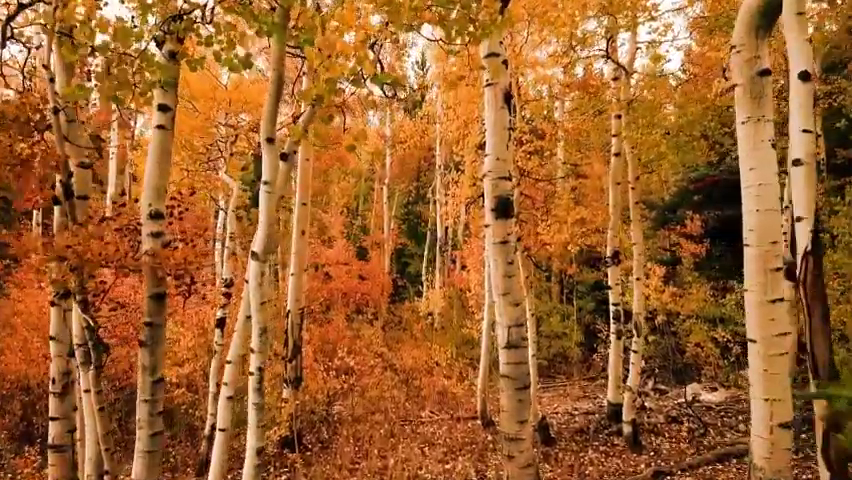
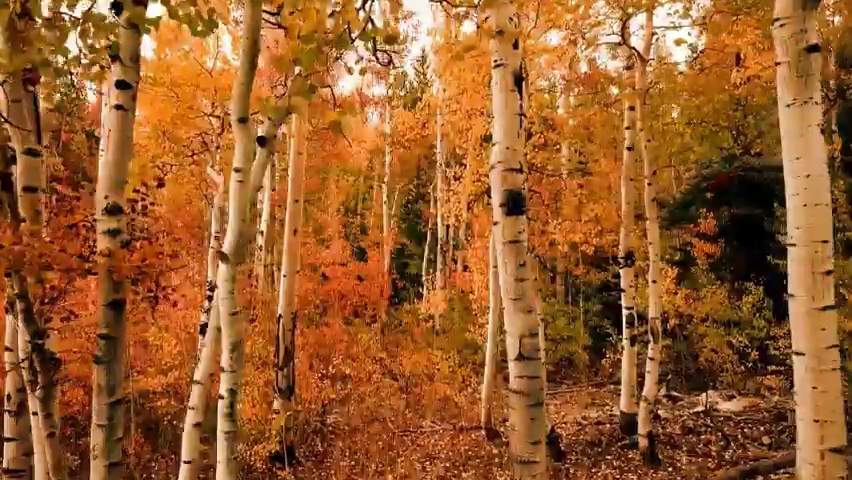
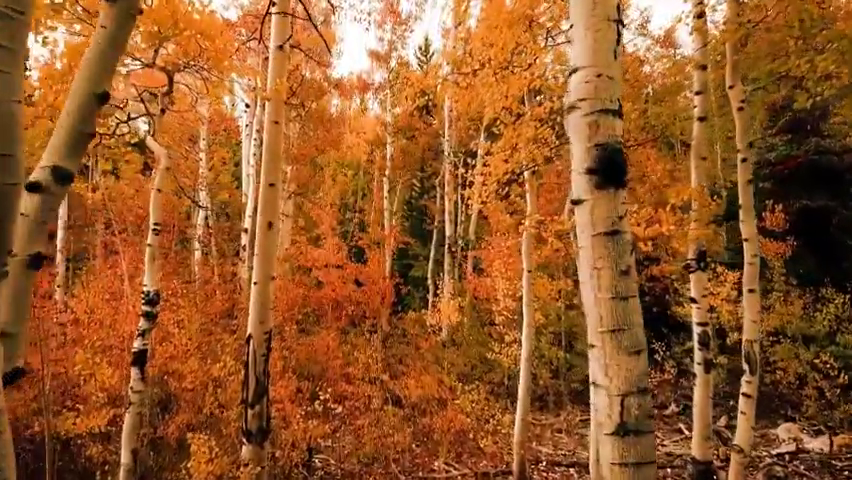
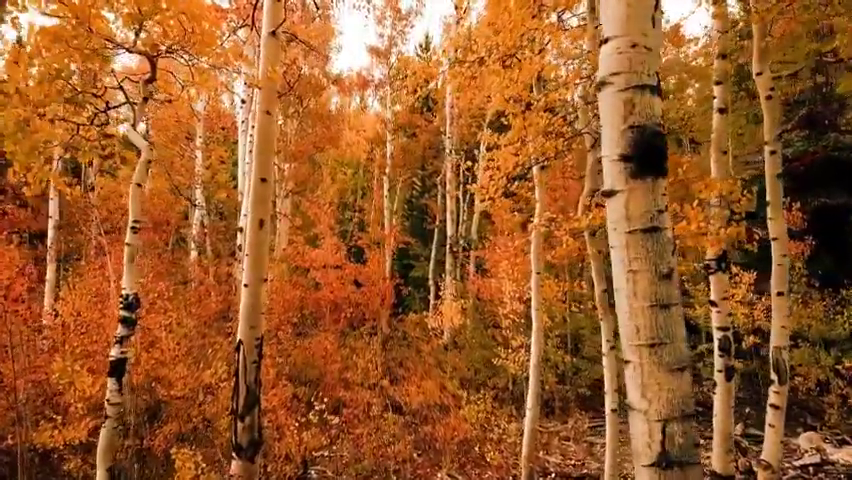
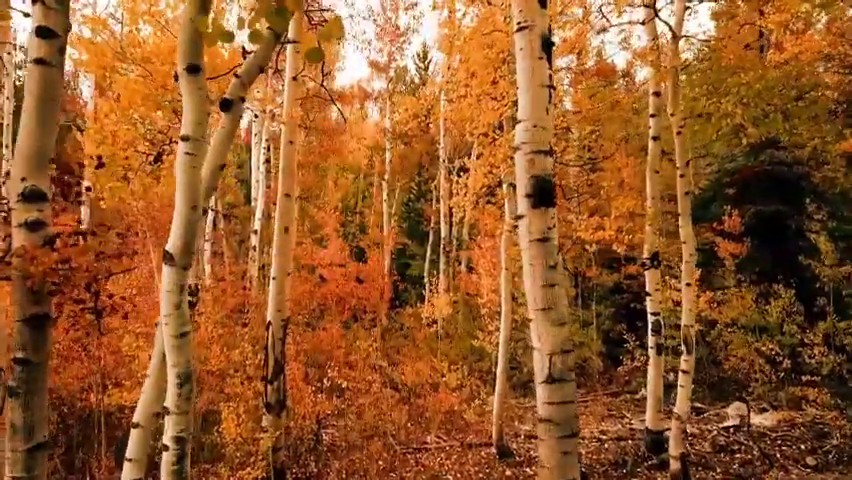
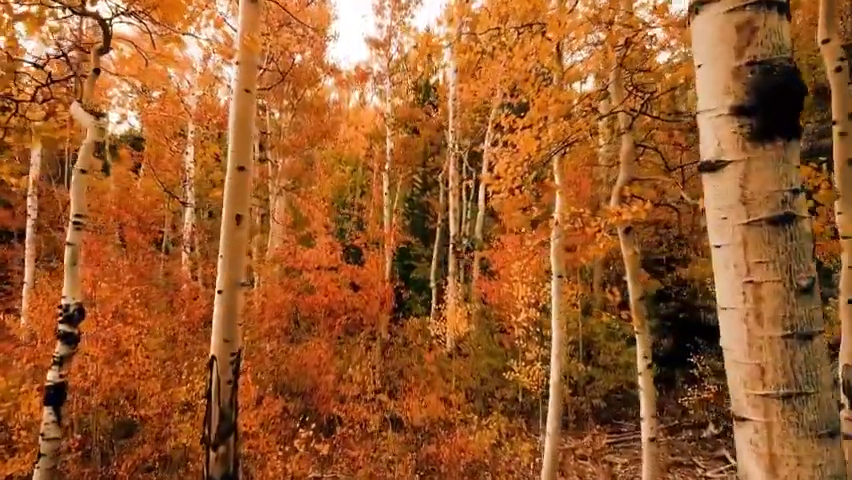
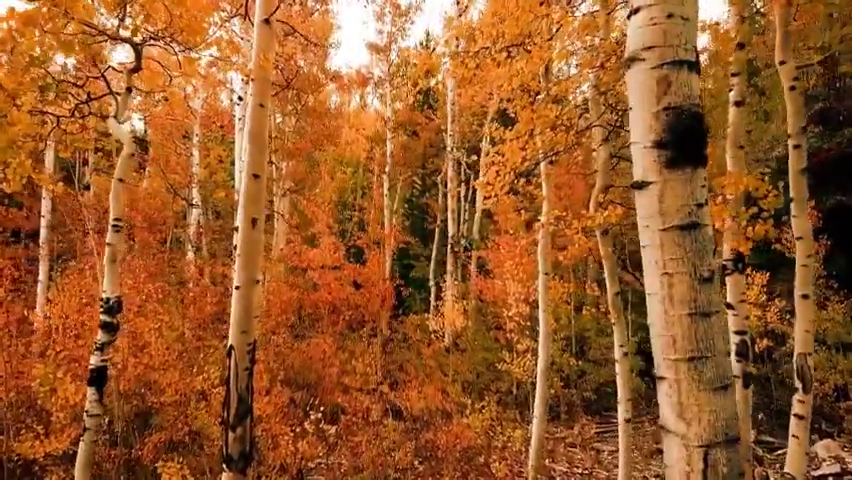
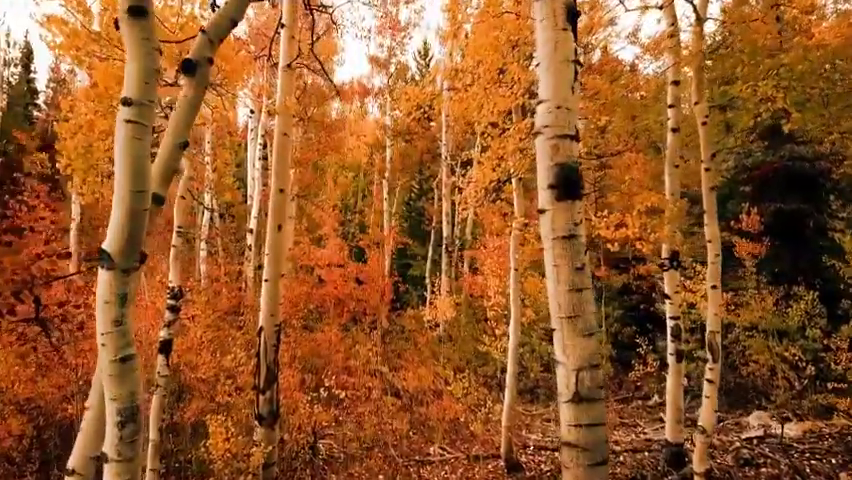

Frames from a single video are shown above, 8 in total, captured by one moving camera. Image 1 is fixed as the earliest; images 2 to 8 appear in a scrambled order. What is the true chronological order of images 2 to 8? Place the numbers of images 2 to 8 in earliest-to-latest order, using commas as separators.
2, 5, 8, 3, 4, 7, 6
